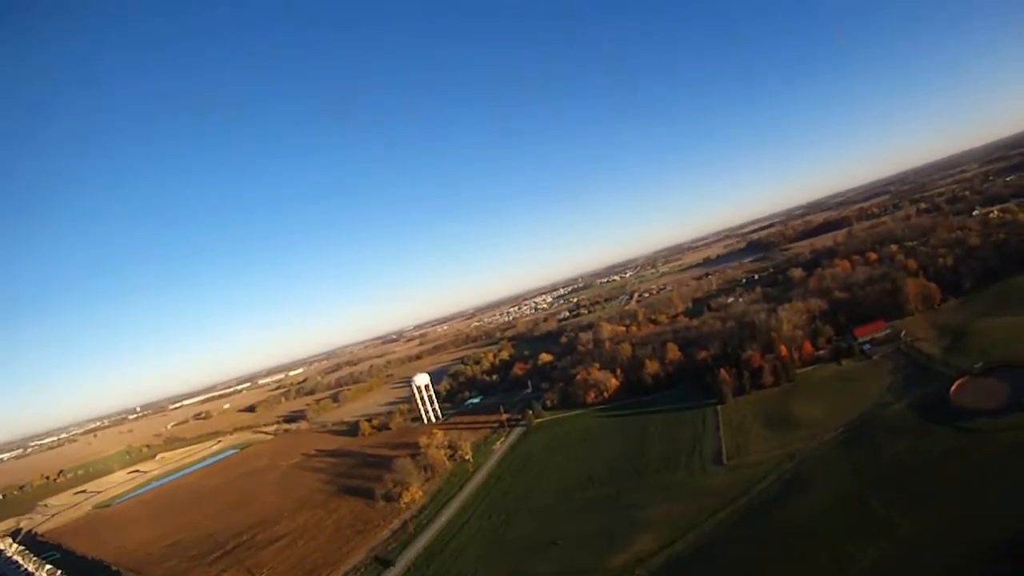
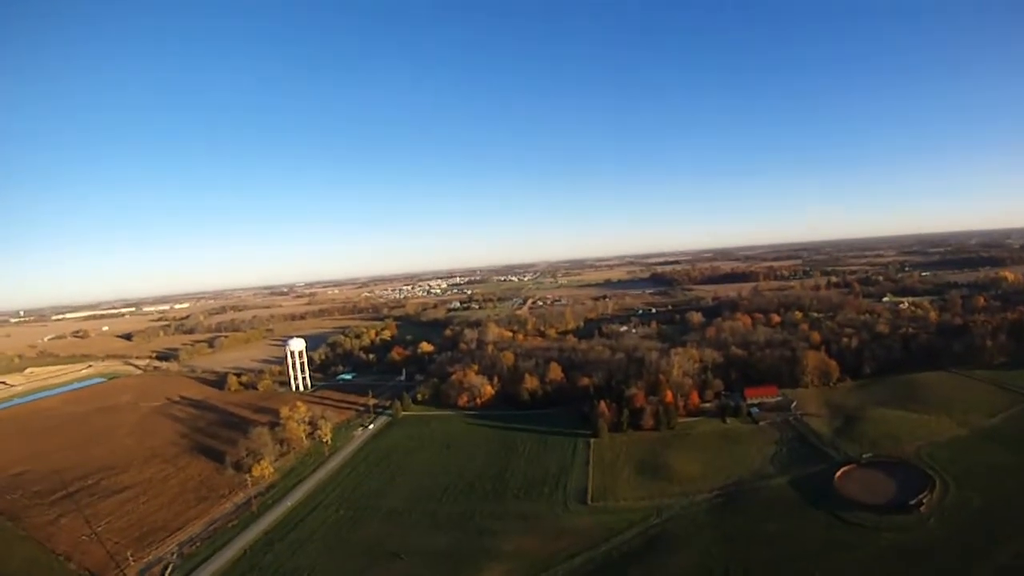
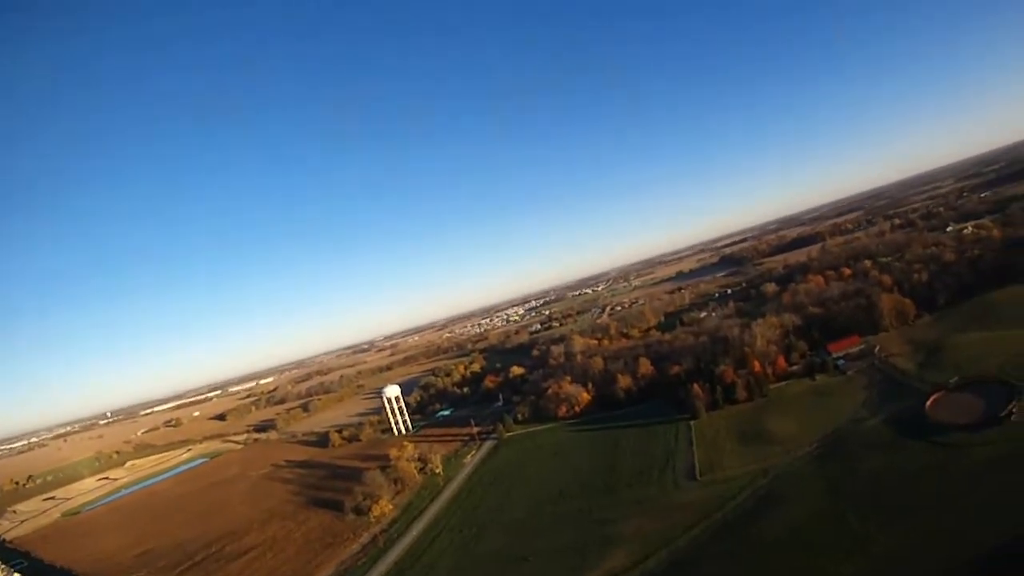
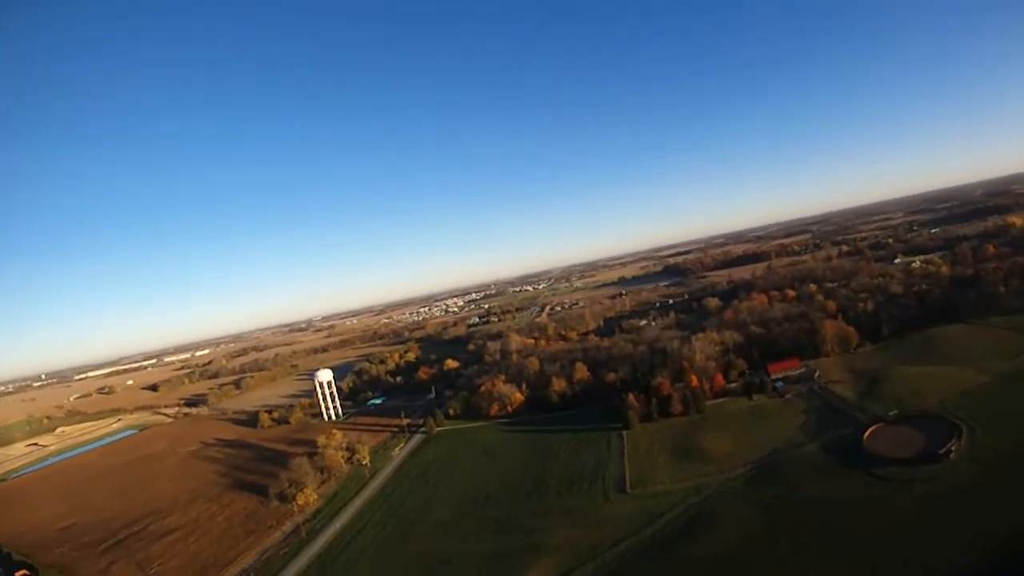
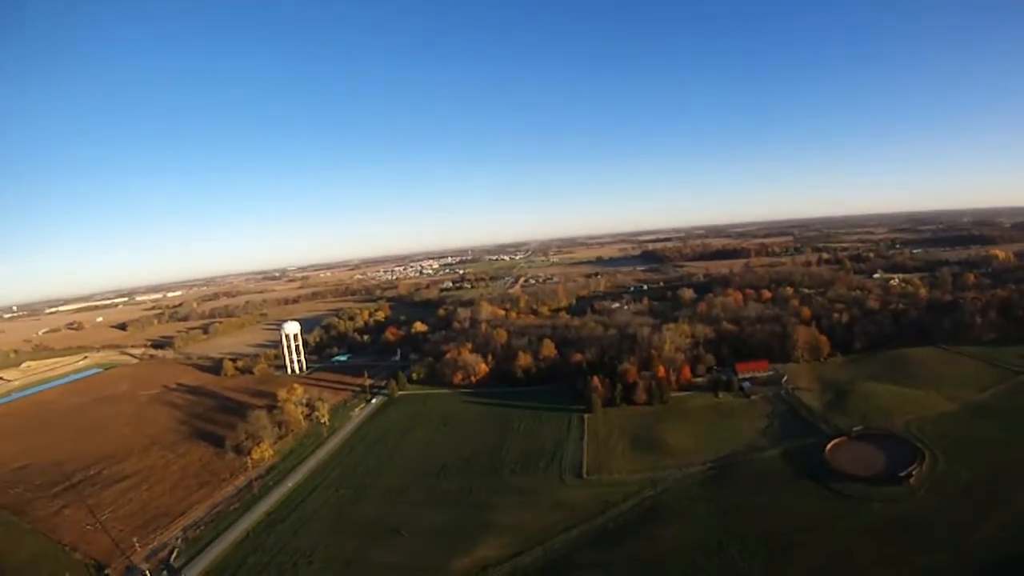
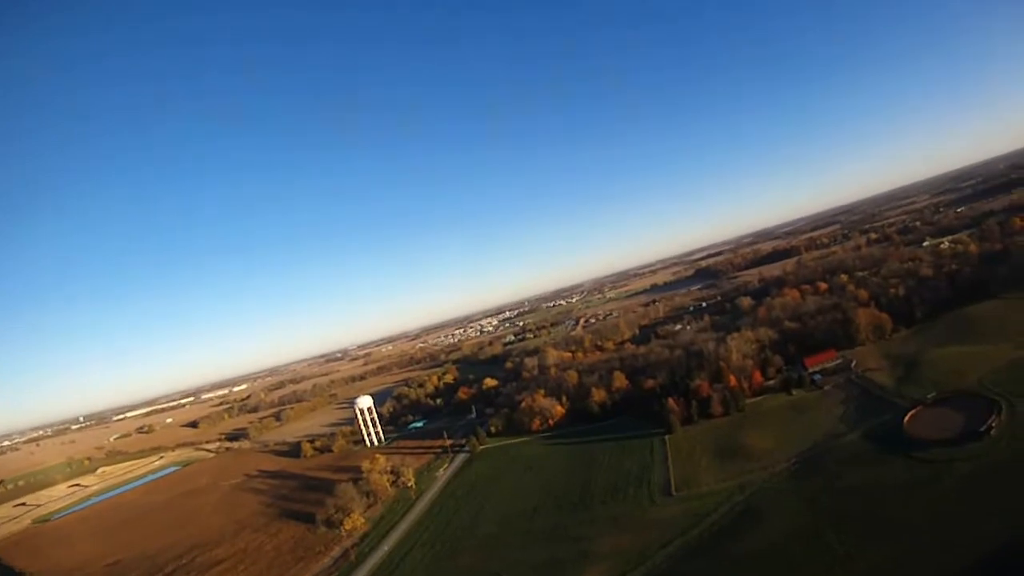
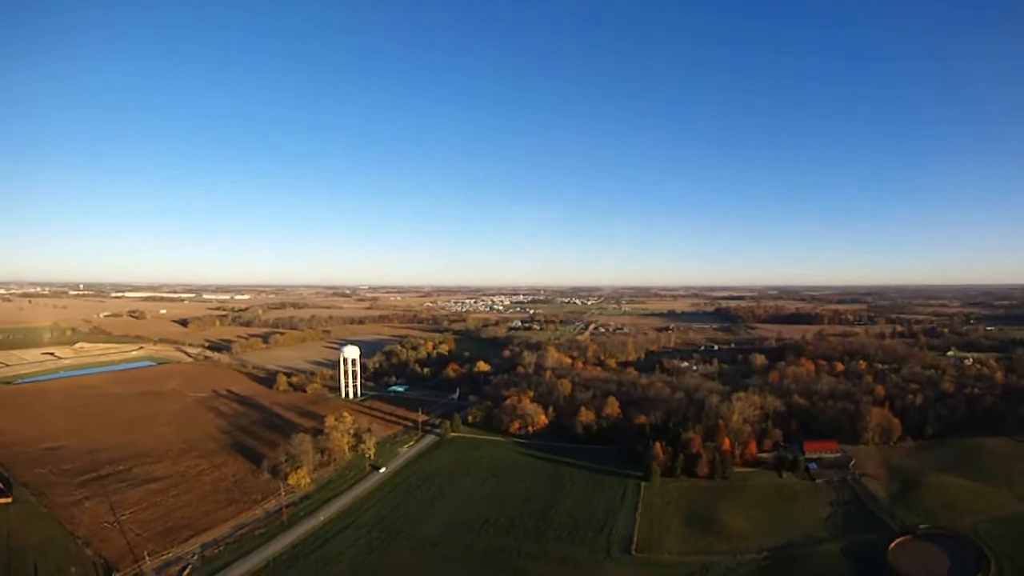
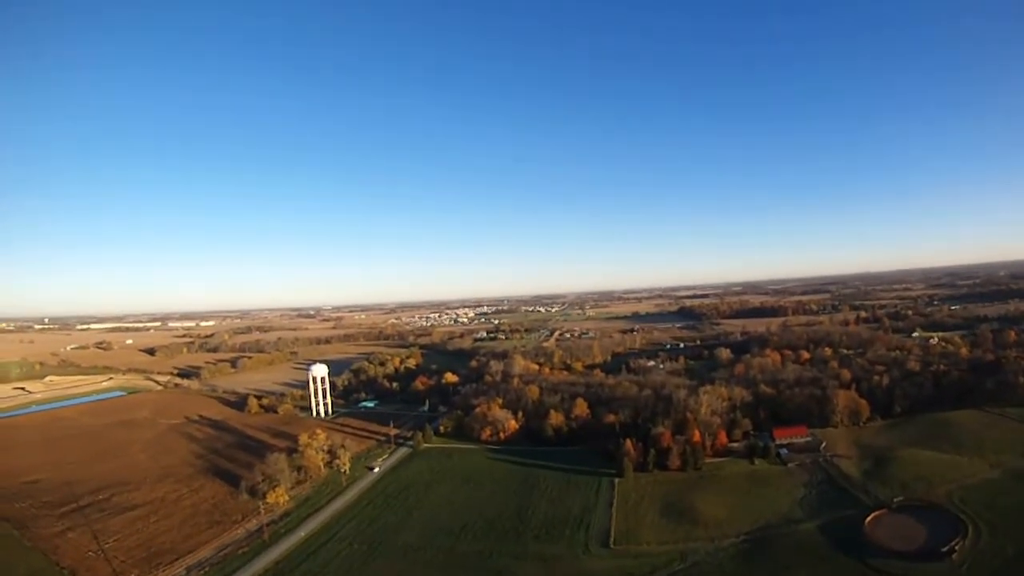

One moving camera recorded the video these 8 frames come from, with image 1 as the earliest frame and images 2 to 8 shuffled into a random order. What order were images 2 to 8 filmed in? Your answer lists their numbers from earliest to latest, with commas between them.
3, 6, 4, 5, 2, 8, 7
